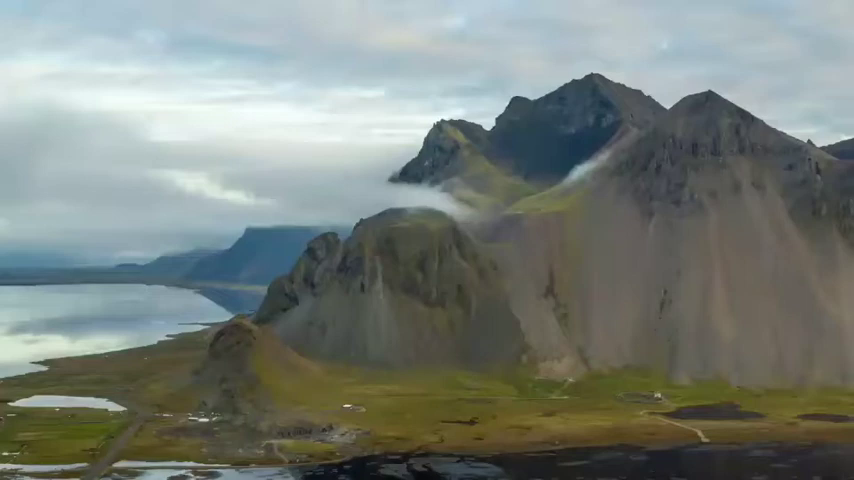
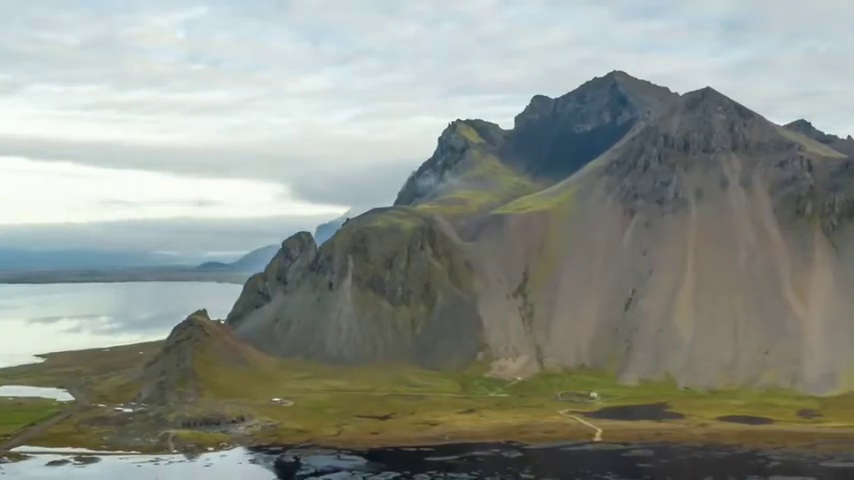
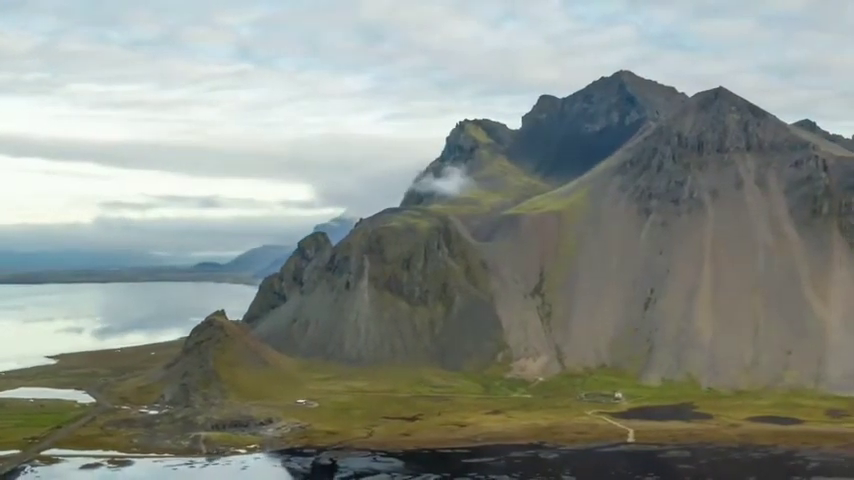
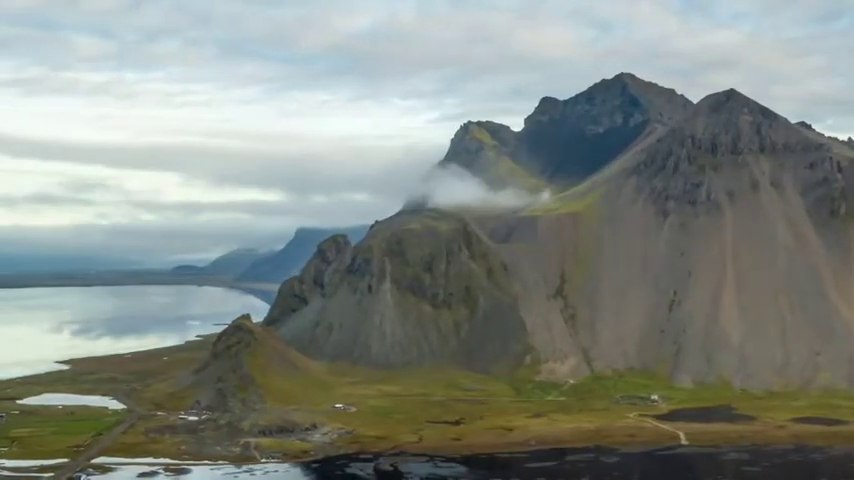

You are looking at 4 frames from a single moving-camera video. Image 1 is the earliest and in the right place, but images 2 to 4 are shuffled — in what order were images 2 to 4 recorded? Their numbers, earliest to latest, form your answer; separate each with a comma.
4, 3, 2
